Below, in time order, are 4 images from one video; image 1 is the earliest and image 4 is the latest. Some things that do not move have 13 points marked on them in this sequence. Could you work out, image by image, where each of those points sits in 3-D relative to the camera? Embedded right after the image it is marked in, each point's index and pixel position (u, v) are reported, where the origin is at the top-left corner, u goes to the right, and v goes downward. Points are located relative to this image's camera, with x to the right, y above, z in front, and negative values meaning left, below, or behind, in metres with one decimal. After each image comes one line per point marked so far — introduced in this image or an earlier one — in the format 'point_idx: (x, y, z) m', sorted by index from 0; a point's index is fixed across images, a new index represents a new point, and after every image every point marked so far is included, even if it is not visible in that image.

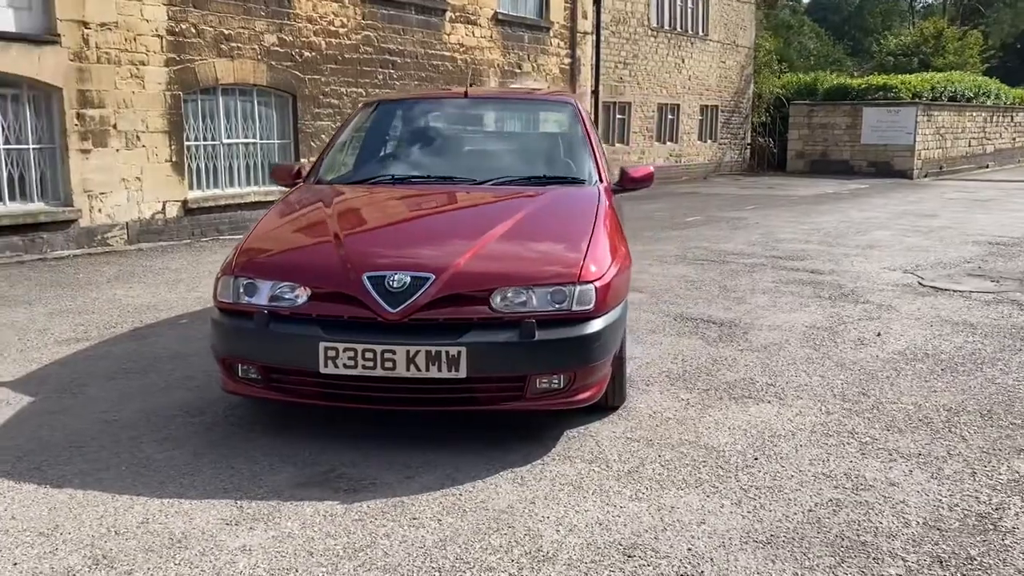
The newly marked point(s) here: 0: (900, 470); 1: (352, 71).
0: (+1.6, -0.8, +3.7) m
1: (-2.7, +3.7, +15.2) m
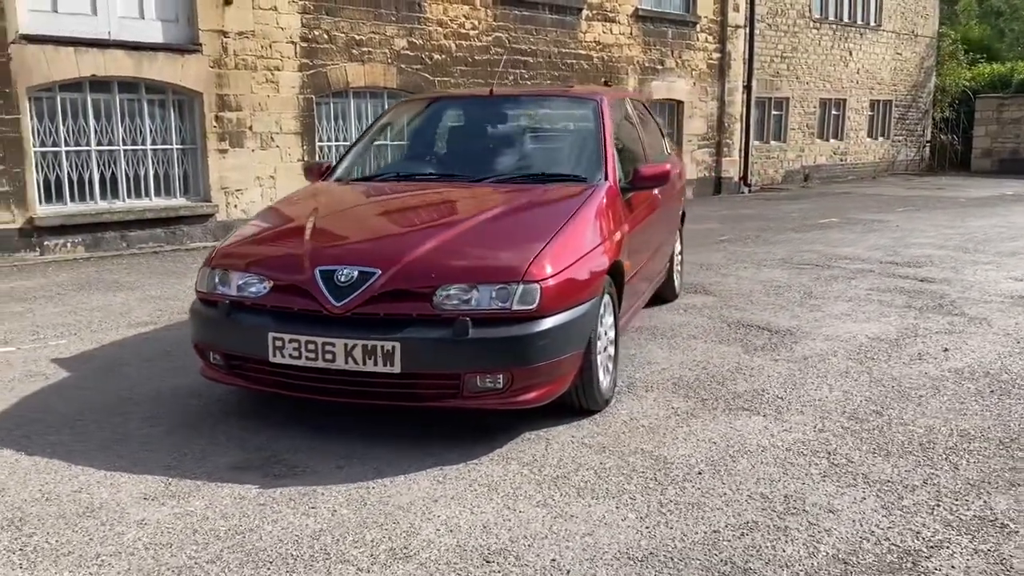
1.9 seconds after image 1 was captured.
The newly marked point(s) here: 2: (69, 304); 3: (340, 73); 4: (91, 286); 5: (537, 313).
0: (+1.3, -0.8, +3.4) m
1: (-0.5, +3.8, +15.5) m
2: (-3.6, -0.1, +7.2) m
3: (-2.6, +3.2, +13.4) m
4: (-3.8, 0.0, +8.1) m
5: (+0.1, -0.1, +3.8) m
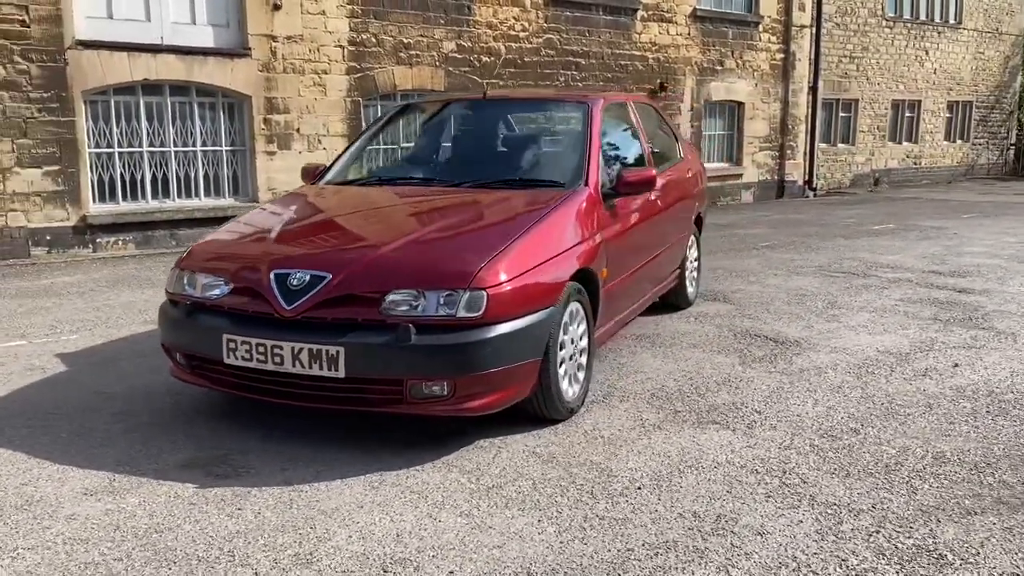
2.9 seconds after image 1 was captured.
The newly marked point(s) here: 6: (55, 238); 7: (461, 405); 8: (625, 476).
0: (+1.0, -0.8, +3.2) m
1: (+0.4, +3.7, +15.5) m
2: (-3.5, -0.1, +7.5) m
3: (-1.9, +3.2, +13.6) m
4: (-3.7, 0.0, +8.4) m
5: (-0.1, -0.1, +3.8) m
6: (-5.6, +0.6, +11.0) m
7: (-0.2, -0.5, +3.8) m
8: (+0.5, -0.8, +3.7) m
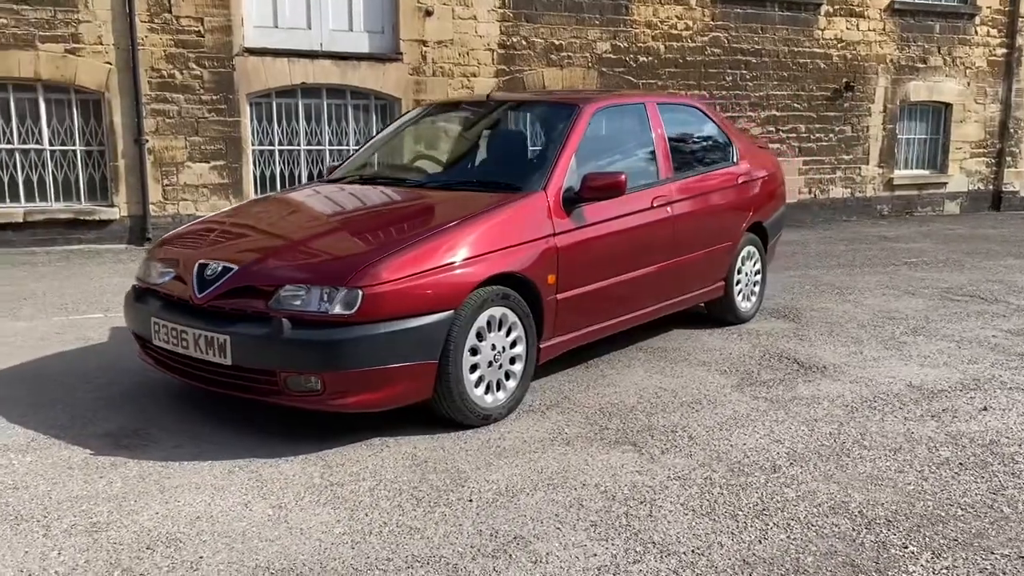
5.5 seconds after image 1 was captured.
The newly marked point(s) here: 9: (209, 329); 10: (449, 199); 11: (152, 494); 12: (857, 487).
0: (+0.2, -0.9, +3.0) m
1: (+3.1, +3.6, +15.0) m
2: (-2.9, 0.0, +8.3) m
3: (+0.4, +3.3, +13.7) m
4: (-2.8, +0.2, +9.2) m
5: (-0.6, -0.1, +3.8) m
6: (-4.0, +0.9, +12.2) m
7: (-0.8, -0.5, +3.9) m
8: (-0.2, -0.8, +3.6) m
9: (-1.3, -0.2, +4.0) m
10: (-0.4, +0.4, +4.7) m
11: (-1.4, -0.8, +3.4) m
12: (+1.4, -0.8, +3.6) m
